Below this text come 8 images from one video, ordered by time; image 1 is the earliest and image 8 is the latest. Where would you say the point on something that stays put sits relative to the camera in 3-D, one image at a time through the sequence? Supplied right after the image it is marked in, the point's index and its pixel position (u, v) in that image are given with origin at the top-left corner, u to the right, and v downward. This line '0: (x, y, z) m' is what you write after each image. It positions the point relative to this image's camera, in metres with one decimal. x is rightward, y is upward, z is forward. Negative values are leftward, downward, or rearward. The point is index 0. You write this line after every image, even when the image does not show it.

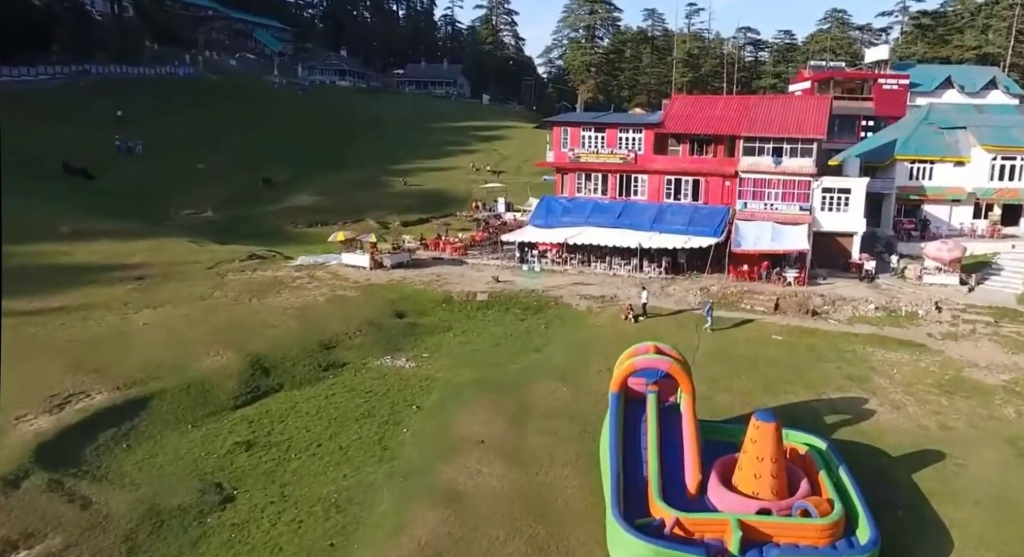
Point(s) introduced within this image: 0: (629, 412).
0: (+2.3, -2.6, +17.1) m
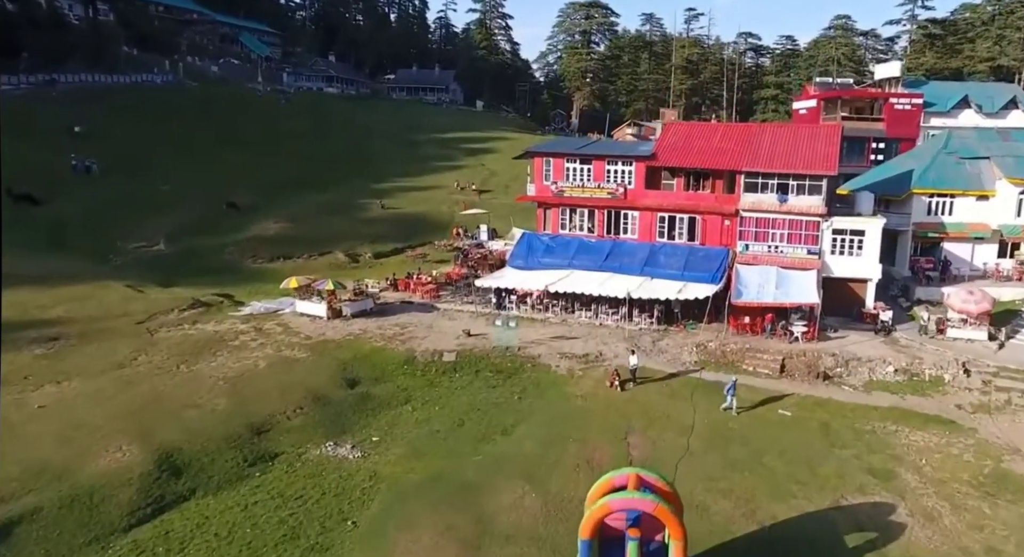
0: (+1.5, -4.4, +13.7) m
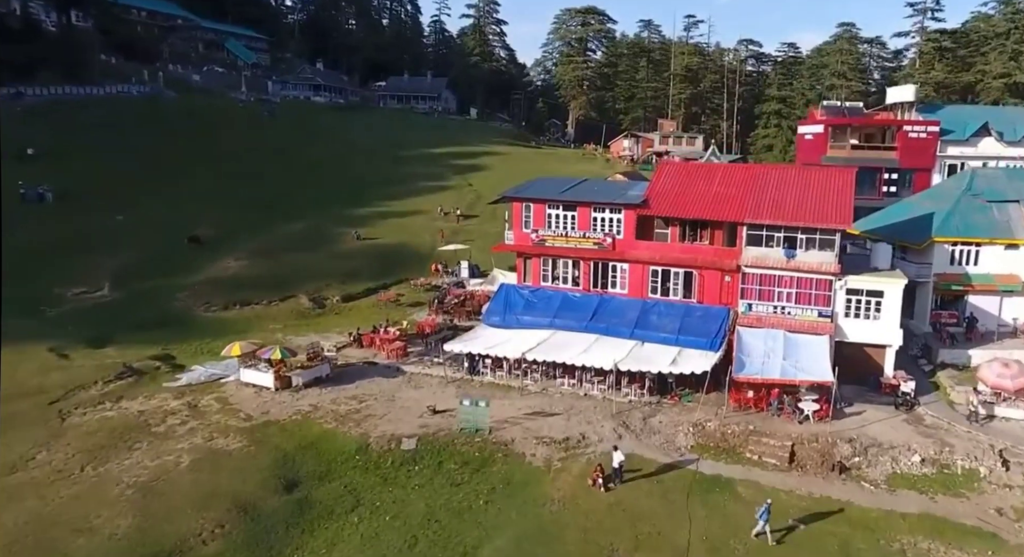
0: (+0.6, -6.3, +10.3) m
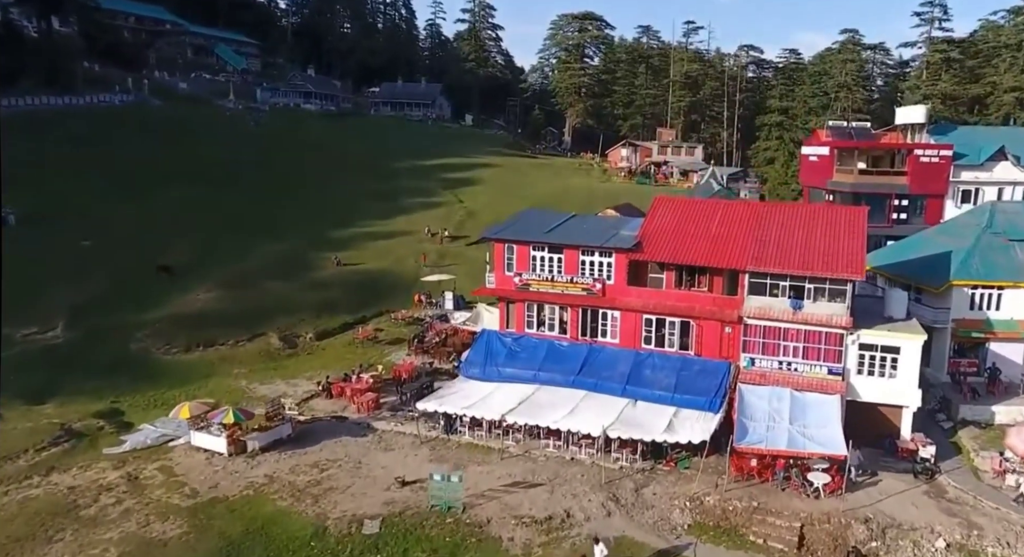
0: (+0.1, -7.8, +7.8) m
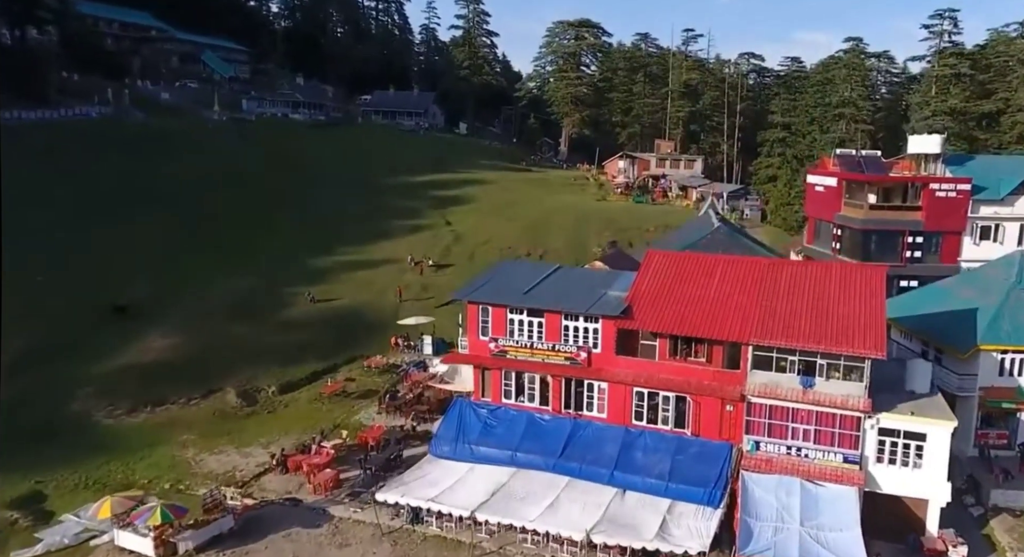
0: (-0.6, -9.6, +4.9) m
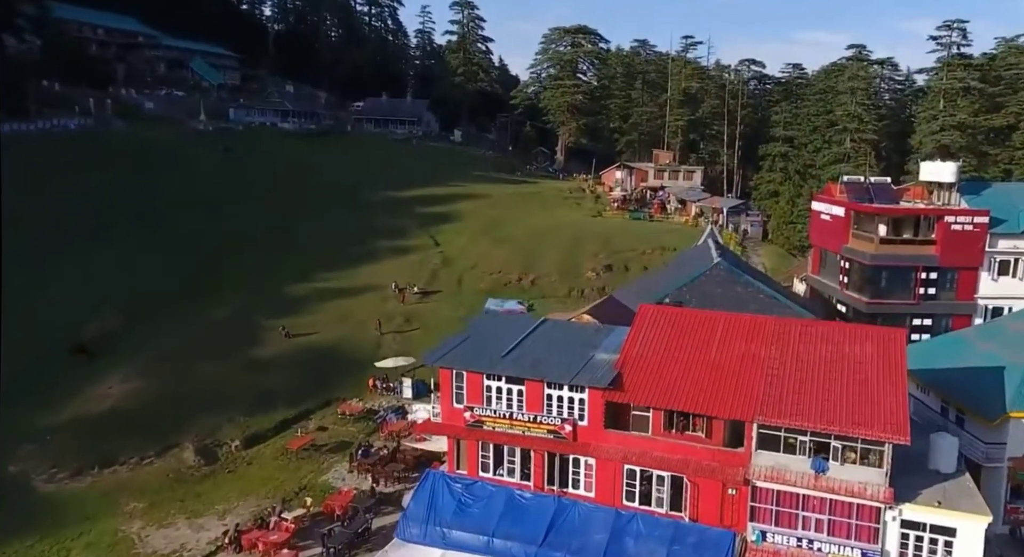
0: (-1.2, -11.1, +2.4) m
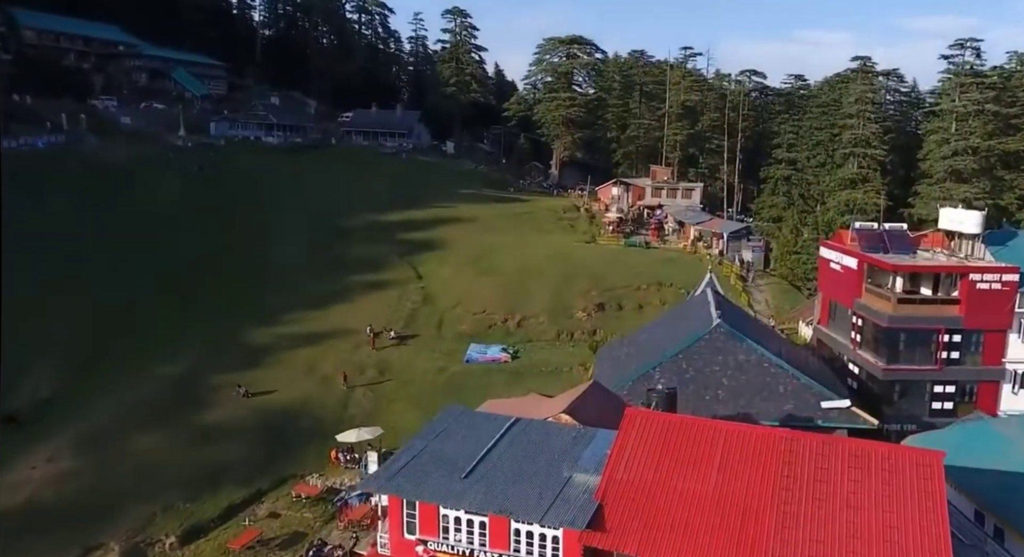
0: (-2.0, -13.4, -1.0) m
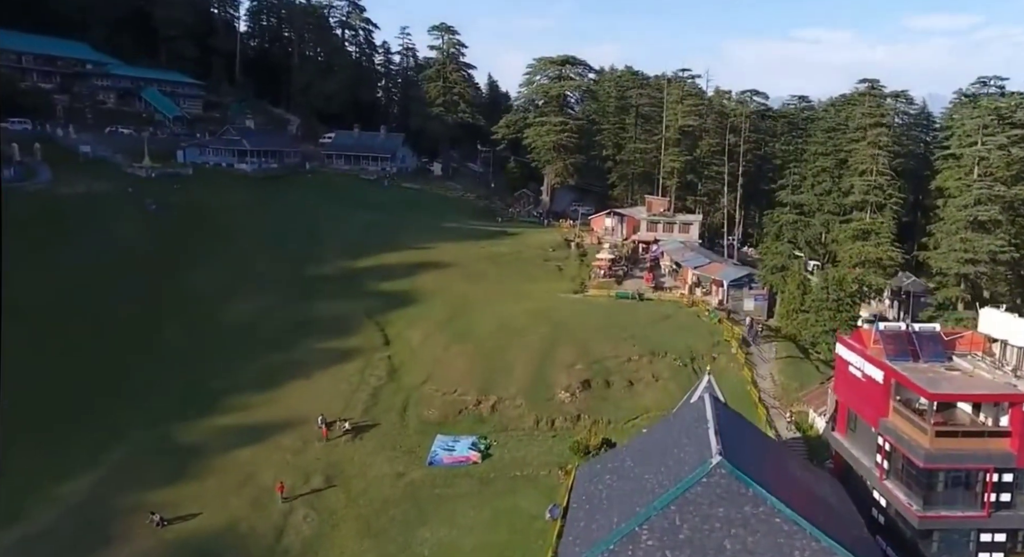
0: (-3.2, -17.2, -6.4) m
